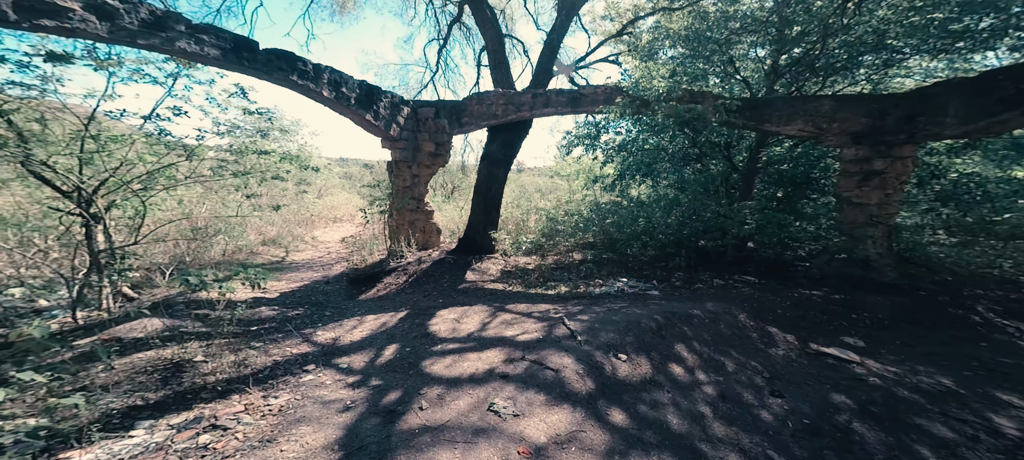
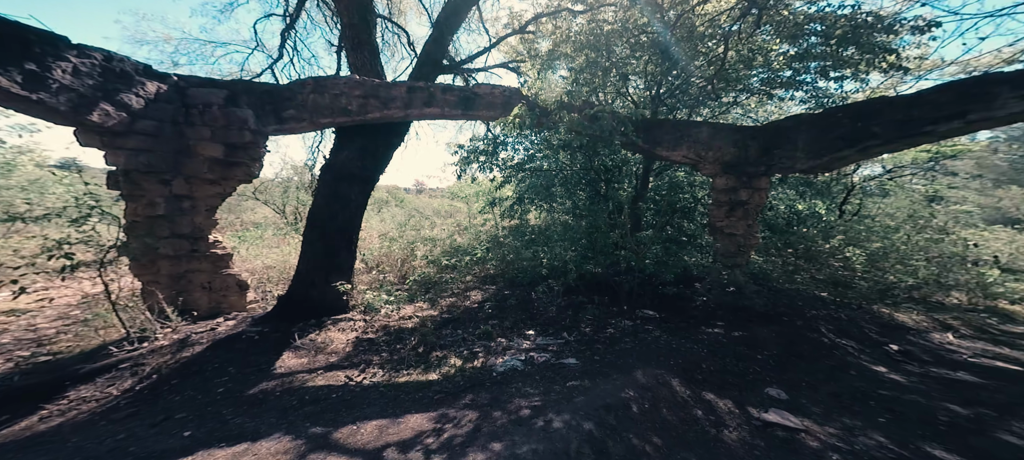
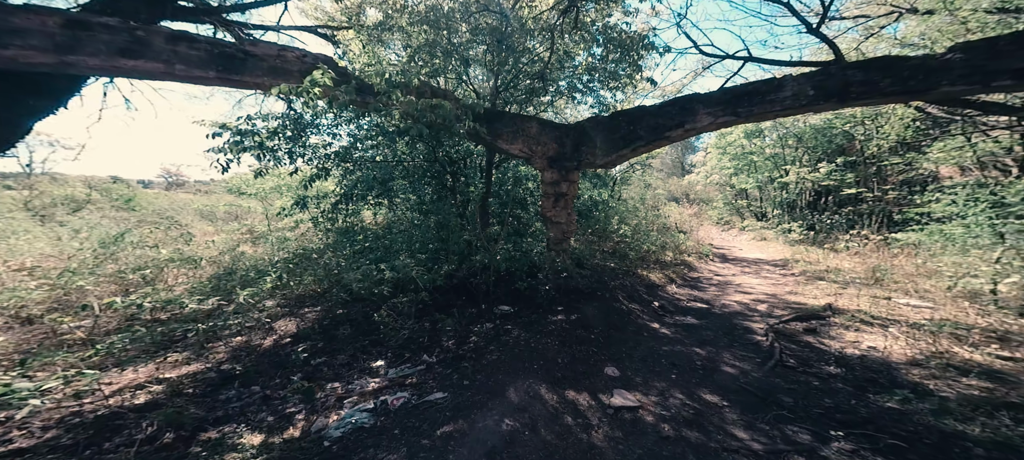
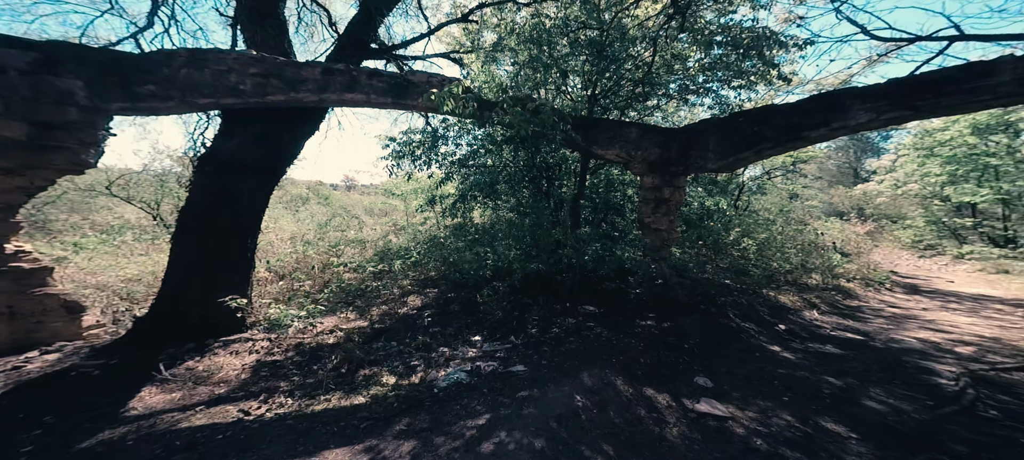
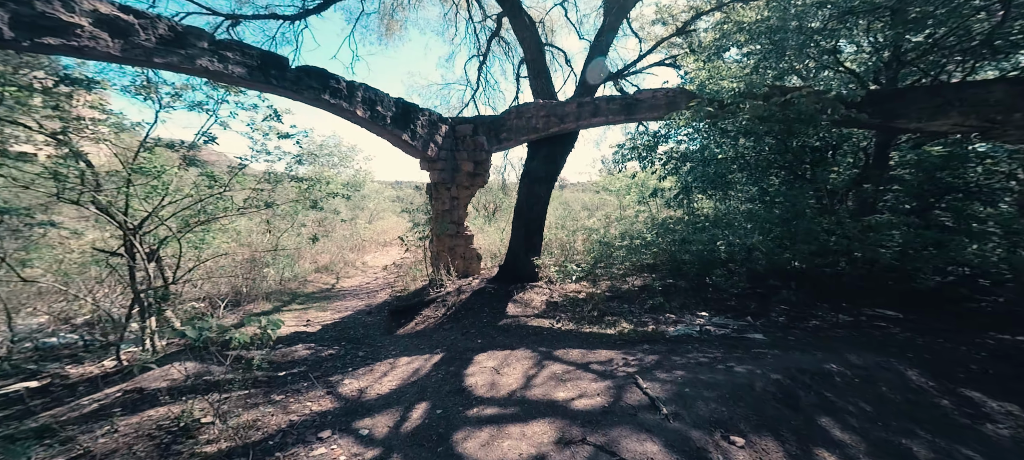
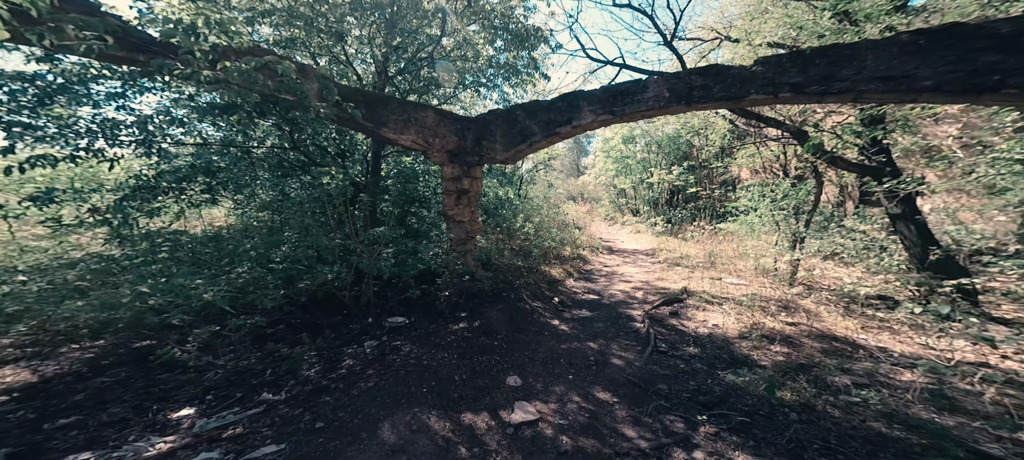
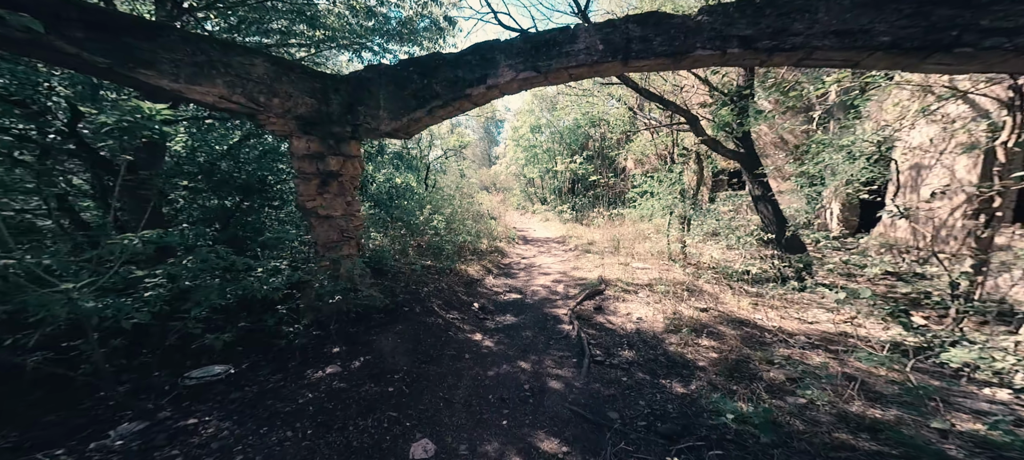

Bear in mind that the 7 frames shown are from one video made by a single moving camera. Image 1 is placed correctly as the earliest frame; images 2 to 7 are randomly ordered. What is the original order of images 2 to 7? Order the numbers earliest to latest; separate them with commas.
5, 2, 4, 3, 6, 7
